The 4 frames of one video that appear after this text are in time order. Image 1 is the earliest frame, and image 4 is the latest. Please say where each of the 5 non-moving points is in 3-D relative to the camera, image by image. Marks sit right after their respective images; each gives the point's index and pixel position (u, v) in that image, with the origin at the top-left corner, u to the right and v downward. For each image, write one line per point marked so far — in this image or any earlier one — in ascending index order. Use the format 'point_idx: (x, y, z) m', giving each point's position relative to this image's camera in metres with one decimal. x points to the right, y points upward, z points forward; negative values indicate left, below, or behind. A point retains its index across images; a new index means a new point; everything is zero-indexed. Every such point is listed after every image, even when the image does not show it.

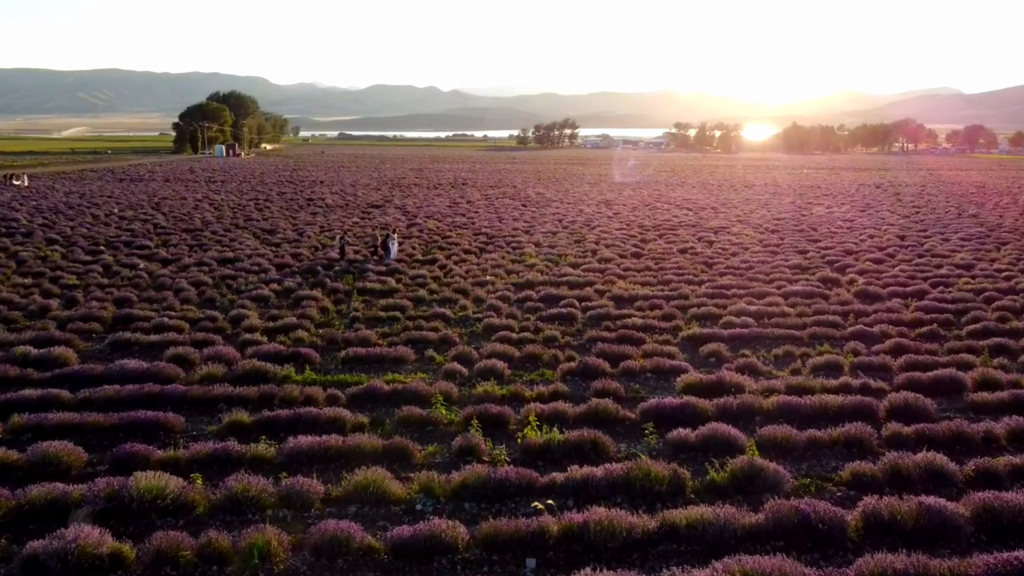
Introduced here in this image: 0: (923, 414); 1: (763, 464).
0: (+4.8, -1.5, +11.2) m
1: (+2.3, -1.6, +8.8) m
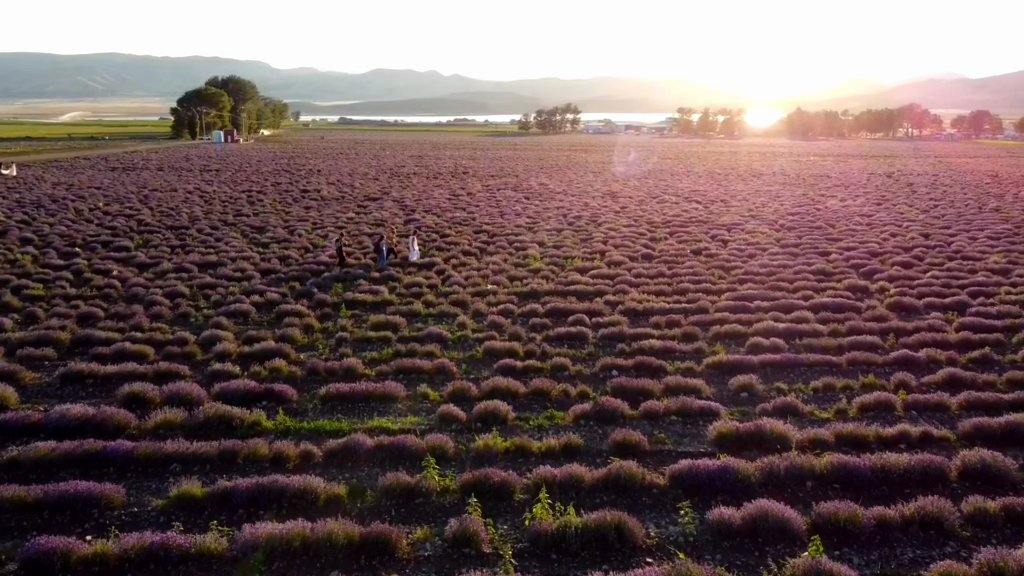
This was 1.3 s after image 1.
0: (+4.8, -1.9, +9.4) m
1: (+2.3, -2.0, +7.0) m
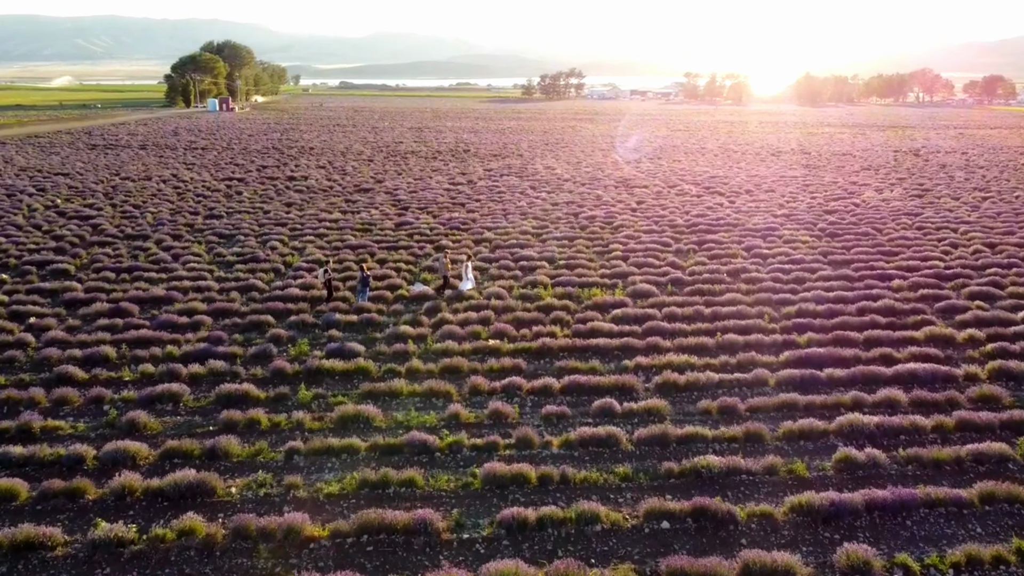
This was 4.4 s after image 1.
0: (+4.9, -3.3, +5.4) m
1: (+2.4, -3.6, +3.0) m
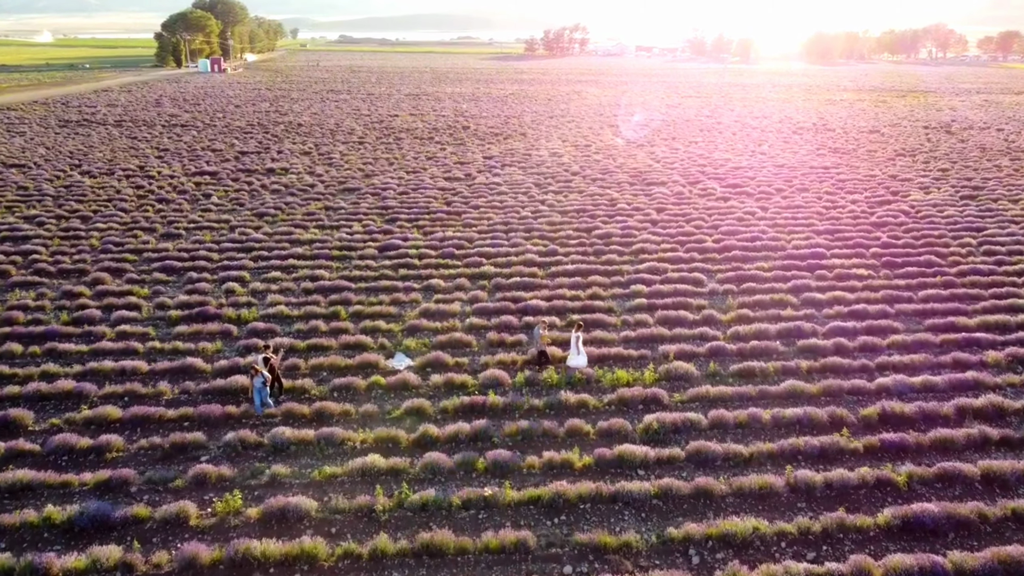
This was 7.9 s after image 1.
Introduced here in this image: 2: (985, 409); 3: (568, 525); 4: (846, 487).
0: (+4.9, -5.6, +1.2) m
1: (+2.4, -6.0, -1.2) m
2: (+7.9, -2.1, +15.9) m
3: (+0.7, -3.0, +12.1) m
4: (+4.6, -2.8, +13.2) m
